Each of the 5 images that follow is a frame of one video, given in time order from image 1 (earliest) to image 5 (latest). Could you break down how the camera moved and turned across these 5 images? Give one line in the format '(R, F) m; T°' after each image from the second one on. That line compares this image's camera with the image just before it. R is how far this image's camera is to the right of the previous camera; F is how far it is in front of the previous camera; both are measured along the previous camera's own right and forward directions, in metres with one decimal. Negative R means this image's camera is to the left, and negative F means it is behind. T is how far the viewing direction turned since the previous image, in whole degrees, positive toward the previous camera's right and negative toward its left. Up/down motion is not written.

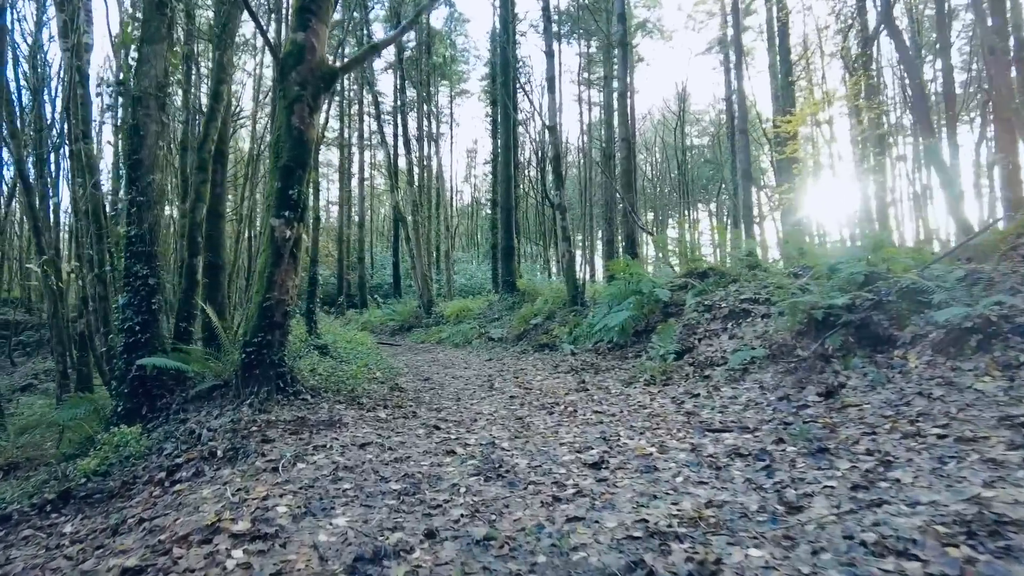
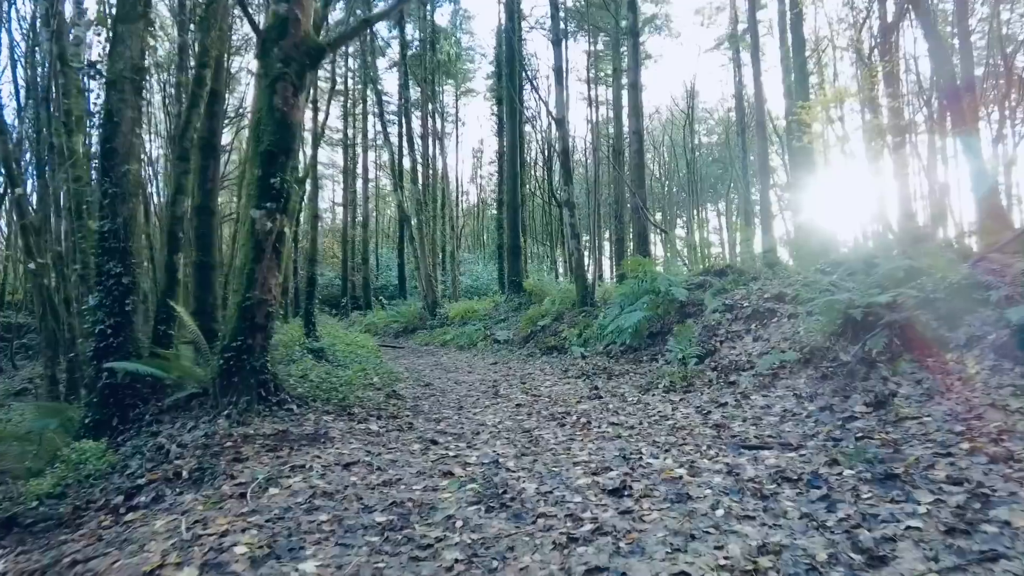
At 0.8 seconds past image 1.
(0.0, +0.7) m; -1°
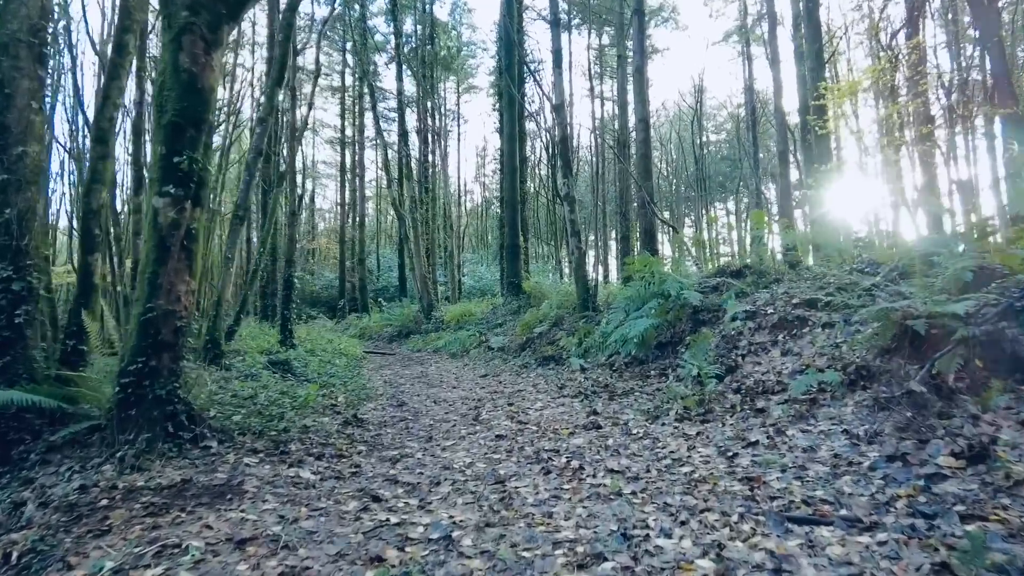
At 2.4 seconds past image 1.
(+0.3, +1.4) m; -1°
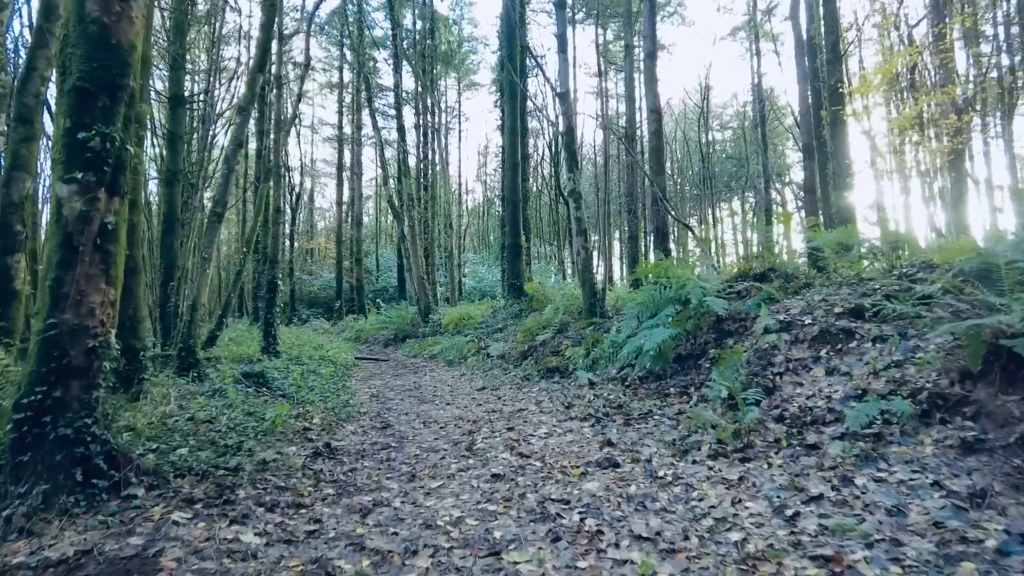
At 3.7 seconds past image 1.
(0.0, +1.1) m; 0°
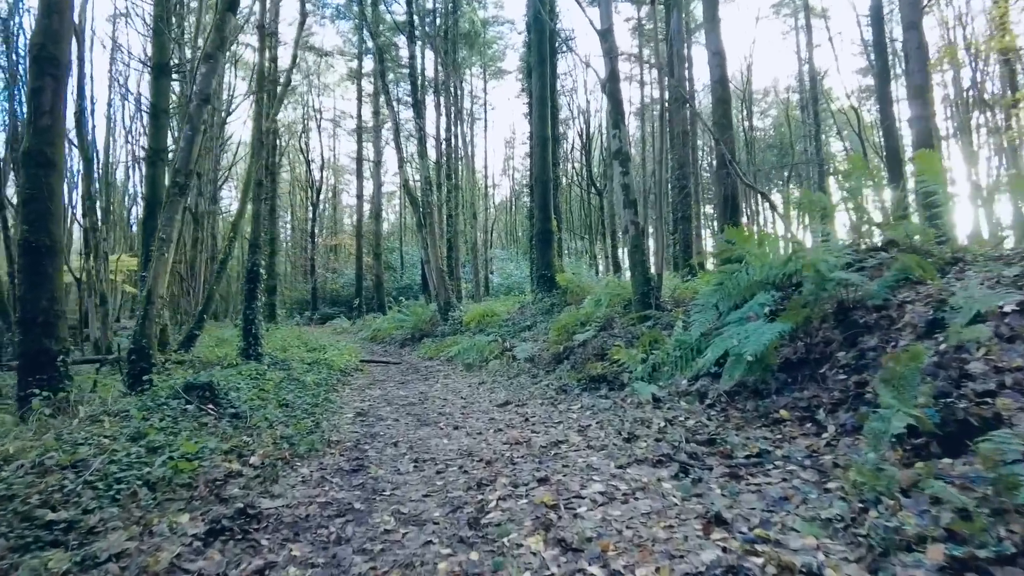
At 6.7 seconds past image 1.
(0.0, +2.6) m; -3°
